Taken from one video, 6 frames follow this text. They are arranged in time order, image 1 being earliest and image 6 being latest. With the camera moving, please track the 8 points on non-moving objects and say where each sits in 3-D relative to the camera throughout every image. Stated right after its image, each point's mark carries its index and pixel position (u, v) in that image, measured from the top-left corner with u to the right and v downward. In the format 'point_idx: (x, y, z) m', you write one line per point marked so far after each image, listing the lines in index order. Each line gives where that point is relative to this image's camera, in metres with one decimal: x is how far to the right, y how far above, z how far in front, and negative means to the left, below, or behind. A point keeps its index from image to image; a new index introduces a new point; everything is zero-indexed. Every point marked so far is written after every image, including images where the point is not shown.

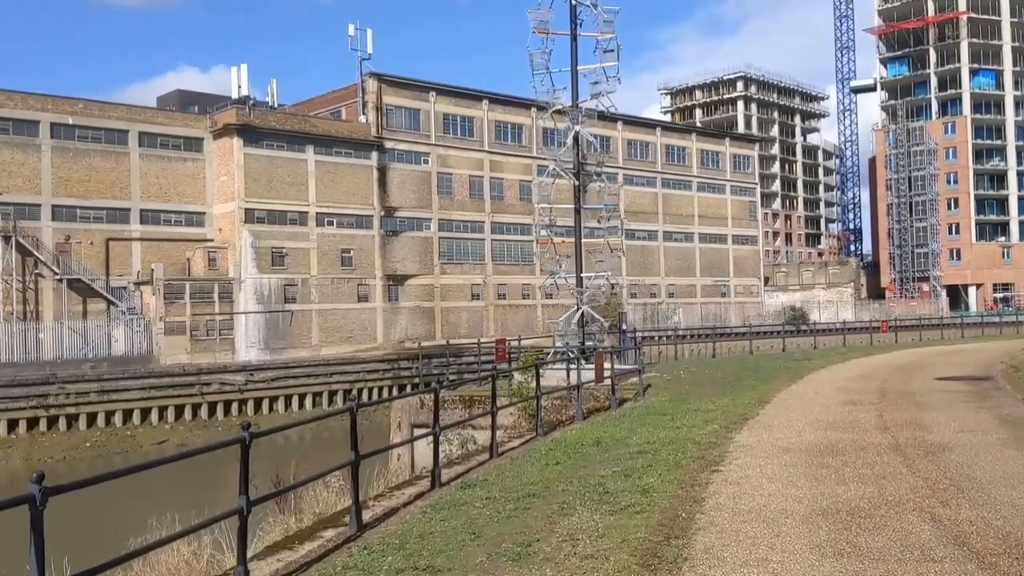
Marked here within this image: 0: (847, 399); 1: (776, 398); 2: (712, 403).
0: (+4.8, -1.6, +13.7) m
1: (+4.0, -1.7, +14.6) m
2: (+3.0, -1.7, +14.1) m
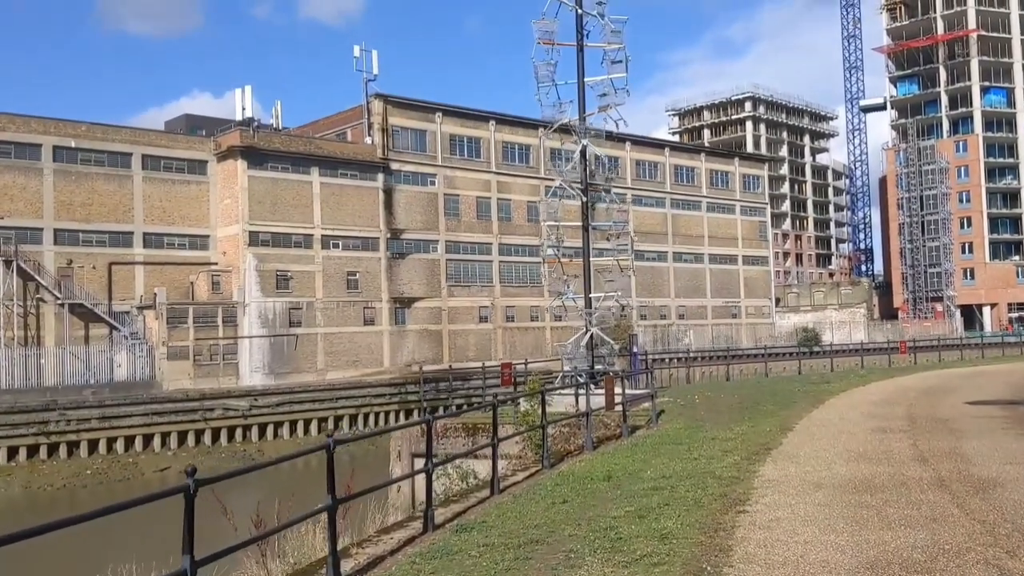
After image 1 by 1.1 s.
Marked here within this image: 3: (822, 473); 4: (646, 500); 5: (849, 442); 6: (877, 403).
0: (+4.8, -1.9, +12.8) m
1: (+4.1, -1.9, +13.7) m
2: (+3.1, -2.0, +13.2) m
3: (+2.9, -1.7, +8.9) m
4: (+1.1, -1.8, +8.1) m
5: (+3.9, -1.8, +11.2) m
6: (+6.3, -2.0, +16.5) m
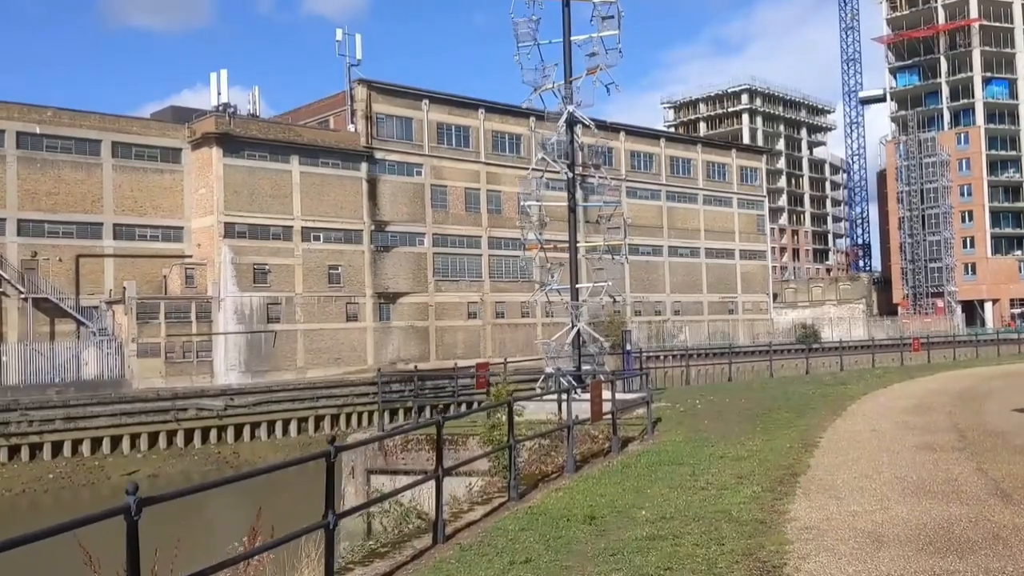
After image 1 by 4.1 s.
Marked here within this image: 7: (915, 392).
0: (+4.5, -1.7, +10.6) m
1: (+3.7, -1.8, +11.4) m
2: (+2.7, -1.8, +10.9) m
3: (+2.5, -1.6, +6.6) m
4: (+0.8, -1.7, +5.9) m
5: (+3.6, -1.7, +9.0) m
6: (+5.9, -1.8, +14.2) m
7: (+7.6, -2.0, +18.1) m
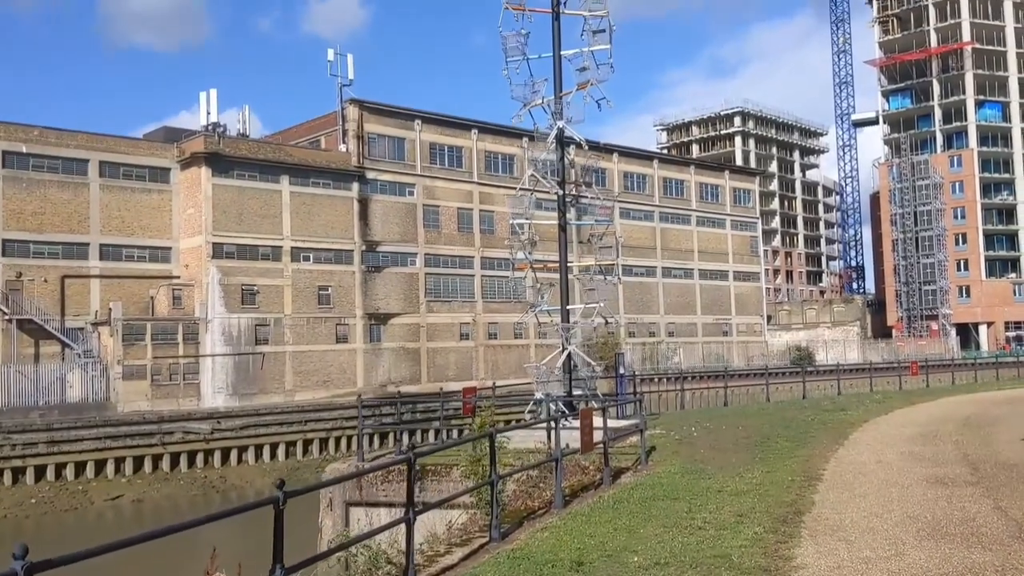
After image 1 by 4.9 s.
0: (+4.3, -1.9, +10.0) m
1: (+3.6, -2.0, +10.8) m
2: (+2.5, -2.1, +10.3) m
3: (+2.4, -1.7, +6.0) m
4: (+0.7, -1.8, +5.3) m
5: (+3.4, -1.9, +8.4) m
6: (+5.7, -2.1, +13.7) m
7: (+7.4, -2.4, +17.5) m
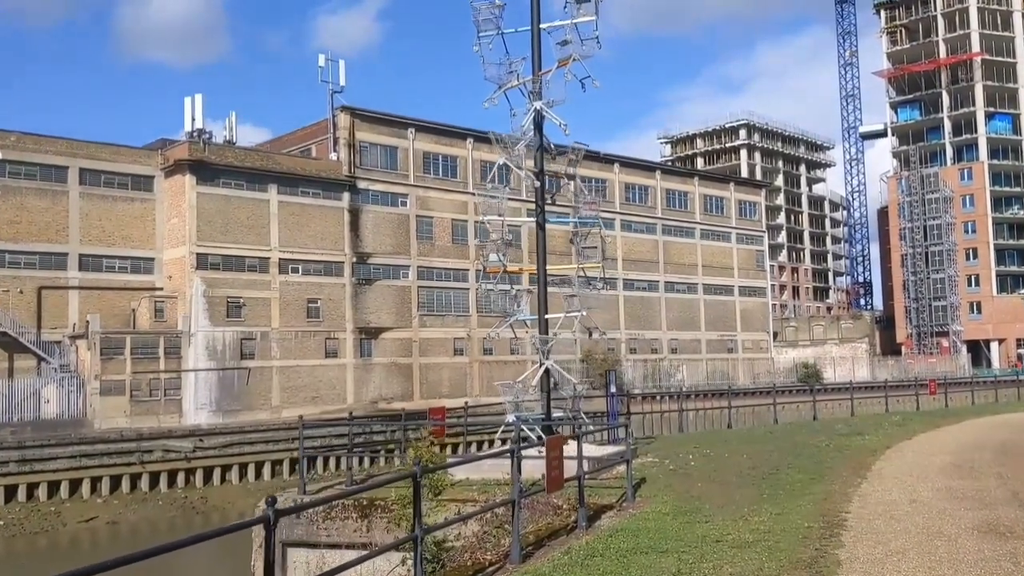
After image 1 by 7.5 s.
0: (+3.9, -2.0, +8.0) m
1: (+3.1, -2.1, +8.9) m
2: (+2.1, -2.1, +8.4) m
3: (+1.9, -1.7, +4.0) m
4: (+0.2, -1.7, +3.3) m
5: (+3.0, -1.8, +6.4) m
6: (+5.3, -2.2, +11.7) m
7: (+7.0, -2.5, +15.5) m
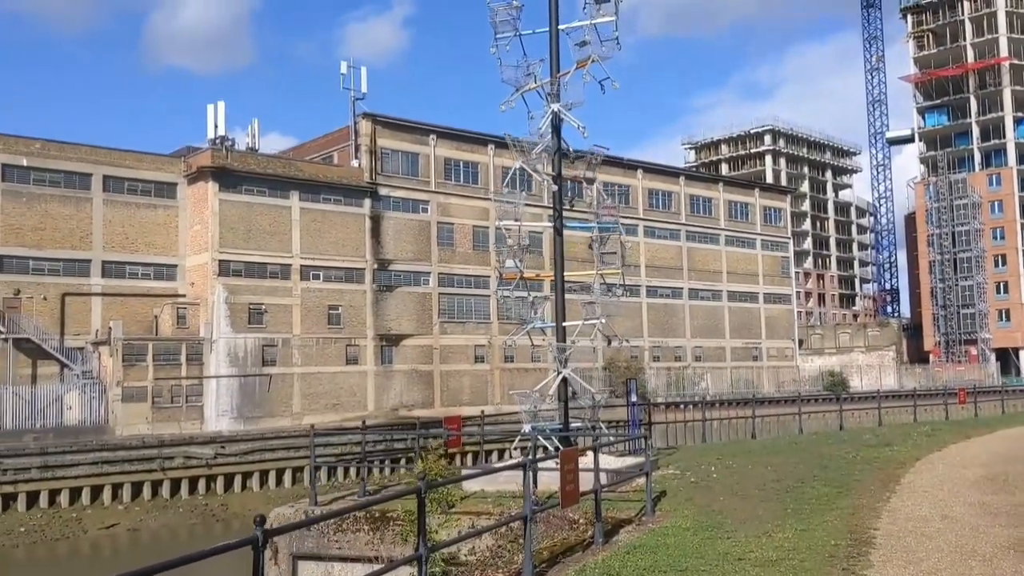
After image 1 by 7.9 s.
0: (+4.0, -2.0, +7.6) m
1: (+3.3, -2.1, +8.5) m
2: (+2.2, -2.1, +8.0) m
3: (+1.9, -1.7, +3.7) m
4: (+0.2, -1.7, +3.0) m
5: (+3.0, -1.9, +6.0) m
6: (+5.5, -2.3, +11.3) m
7: (+7.2, -2.6, +15.0) m
